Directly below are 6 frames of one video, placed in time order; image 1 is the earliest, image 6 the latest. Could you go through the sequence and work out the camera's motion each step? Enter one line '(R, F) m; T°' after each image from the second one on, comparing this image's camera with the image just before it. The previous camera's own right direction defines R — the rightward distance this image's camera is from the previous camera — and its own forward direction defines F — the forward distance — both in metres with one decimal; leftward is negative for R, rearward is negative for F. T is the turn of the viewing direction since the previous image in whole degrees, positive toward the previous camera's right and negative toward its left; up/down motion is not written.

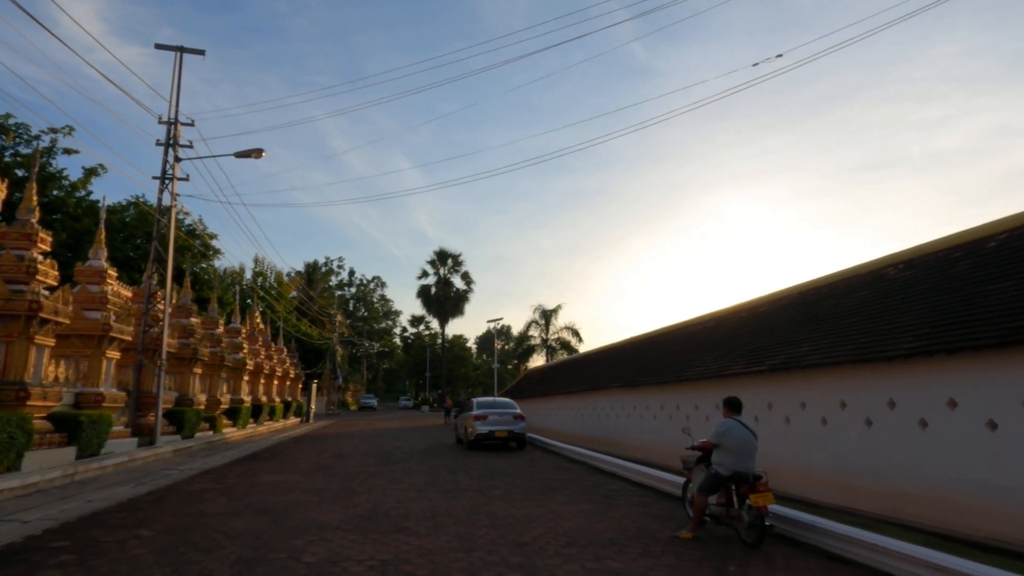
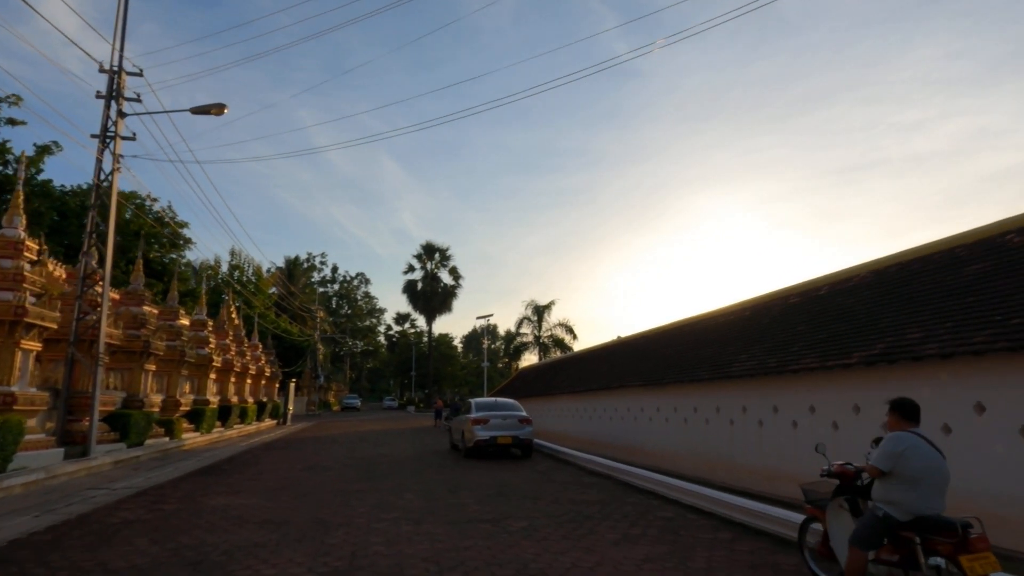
(-0.6, +3.0) m; +1°
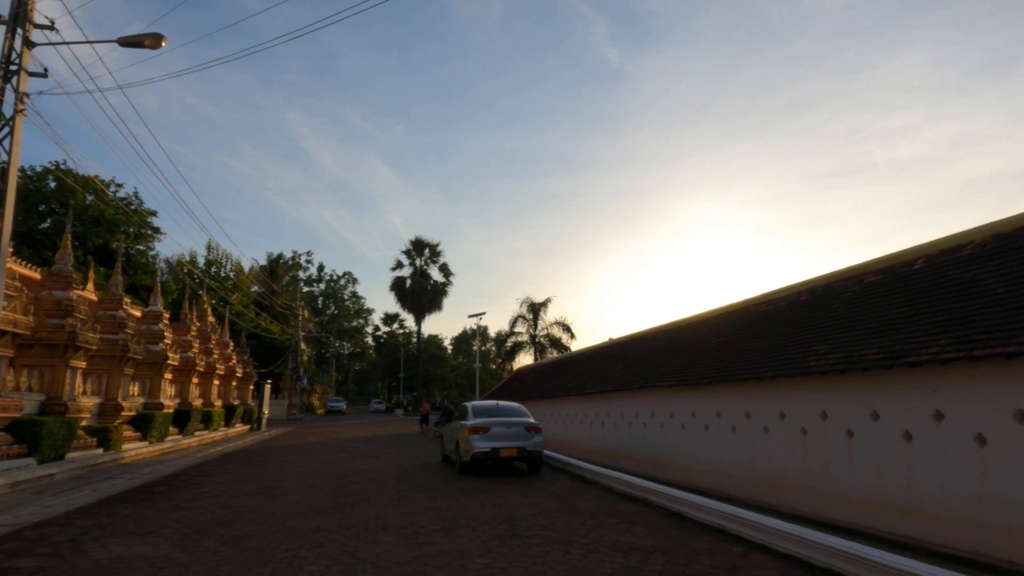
(-0.4, +3.3) m; +1°
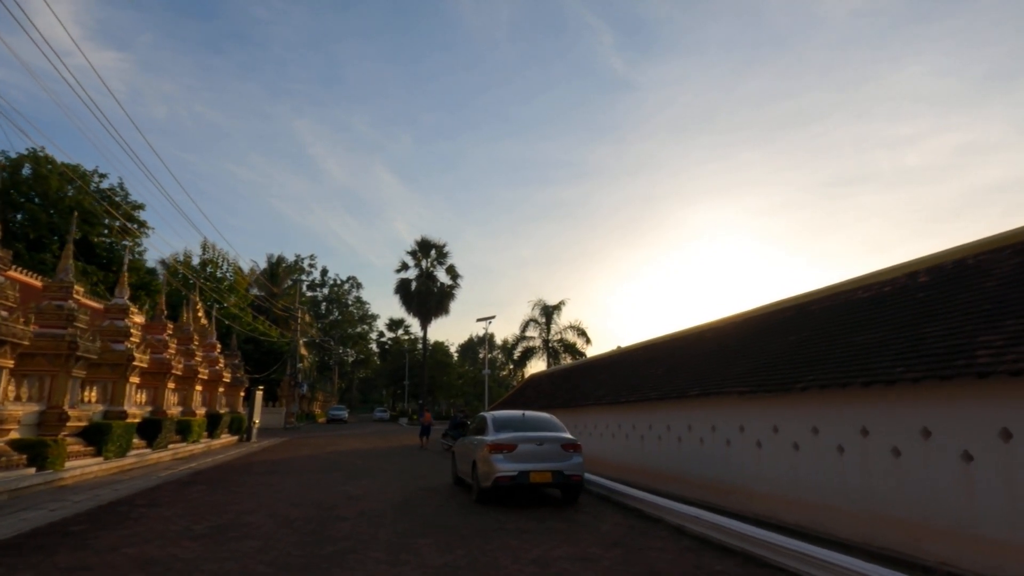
(-0.5, +3.3) m; 0°
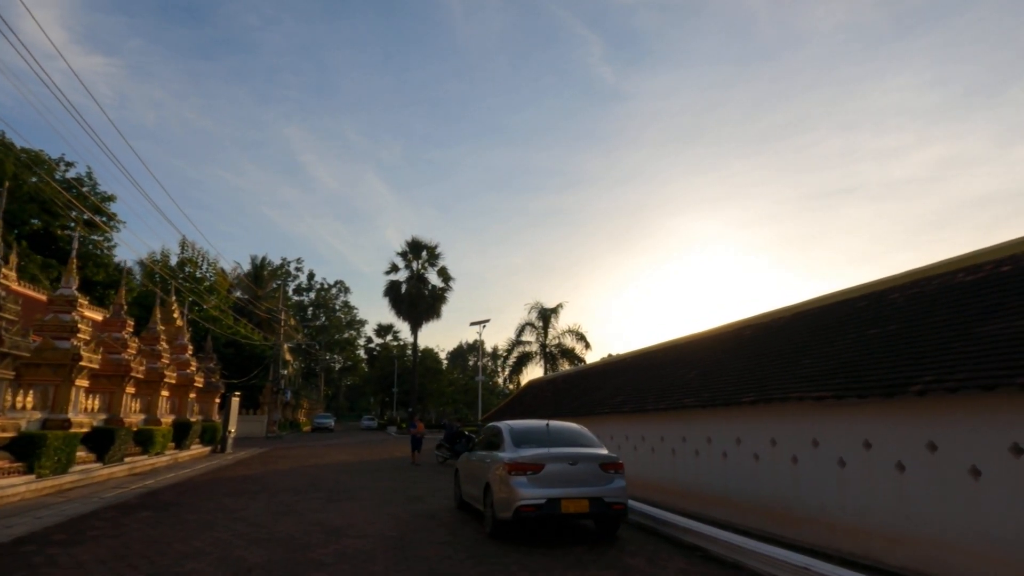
(-0.5, +2.6) m; +1°
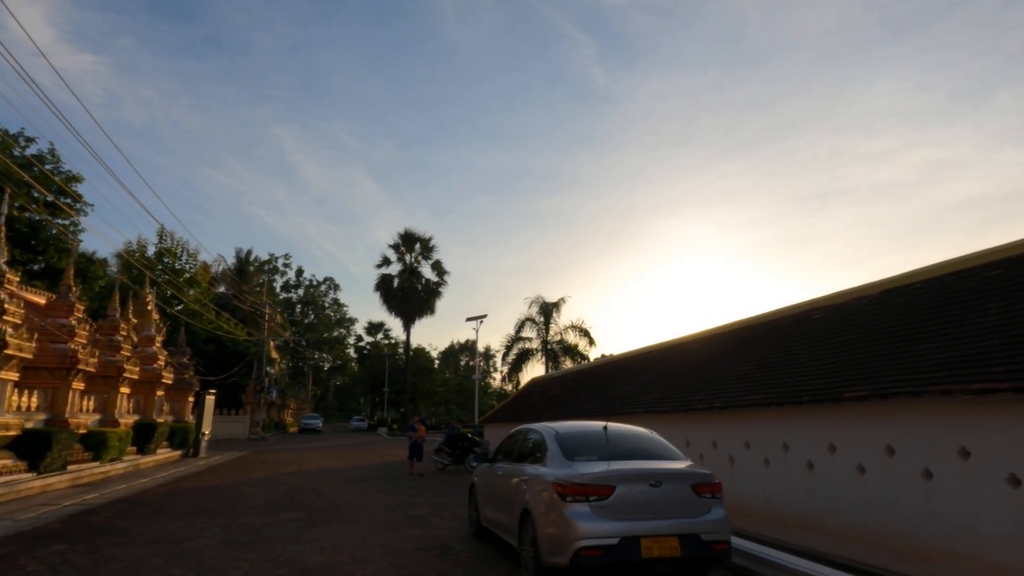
(-0.6, +2.9) m; +1°
